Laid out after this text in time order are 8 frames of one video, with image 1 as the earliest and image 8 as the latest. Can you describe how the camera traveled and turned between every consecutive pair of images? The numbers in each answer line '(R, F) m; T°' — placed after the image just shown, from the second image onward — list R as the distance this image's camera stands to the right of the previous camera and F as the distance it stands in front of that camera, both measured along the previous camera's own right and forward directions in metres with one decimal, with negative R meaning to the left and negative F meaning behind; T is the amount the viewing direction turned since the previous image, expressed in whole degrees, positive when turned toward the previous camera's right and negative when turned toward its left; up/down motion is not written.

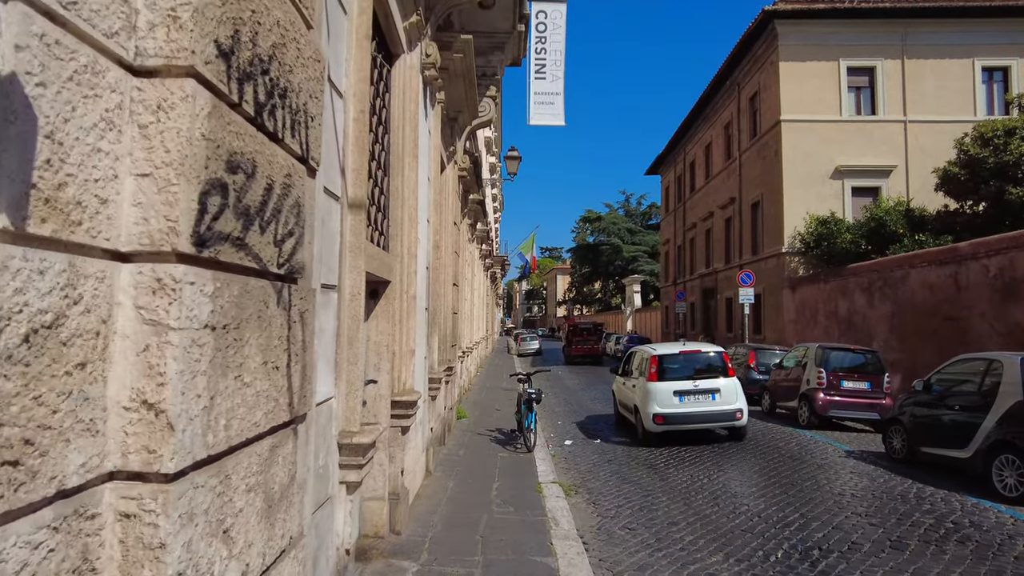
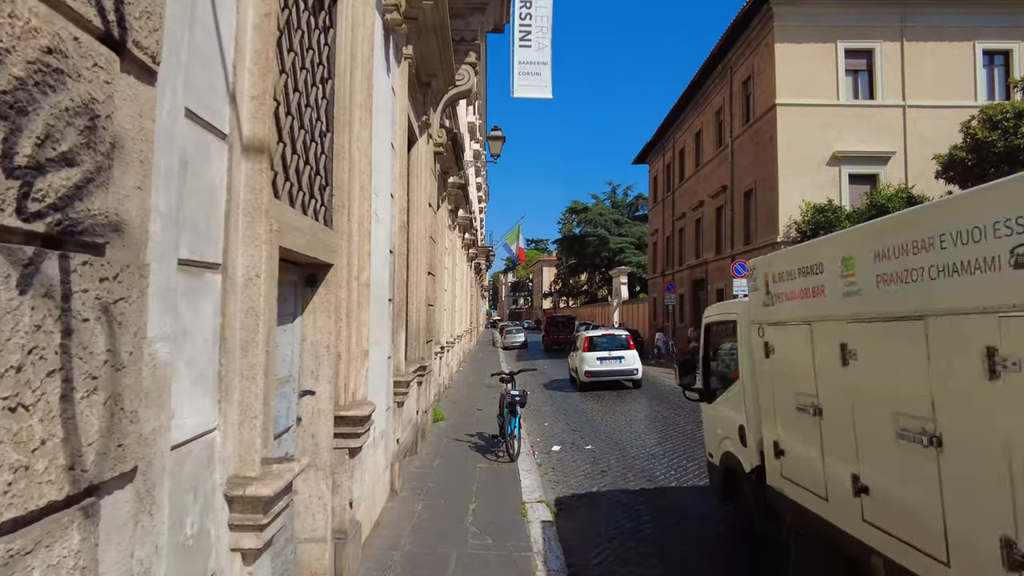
(+0.1, +1.1) m; +1°
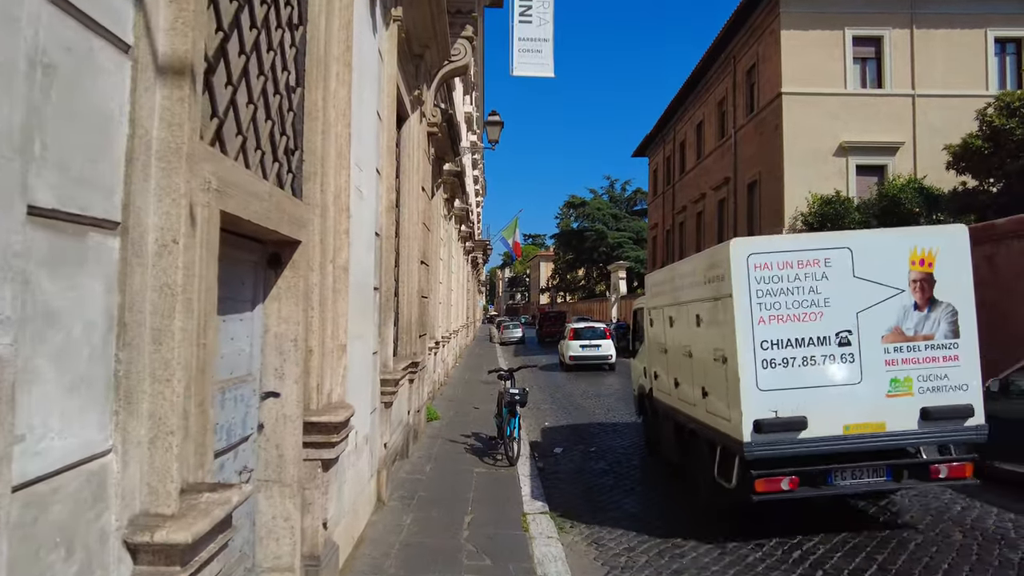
(0.0, +0.7) m; 0°
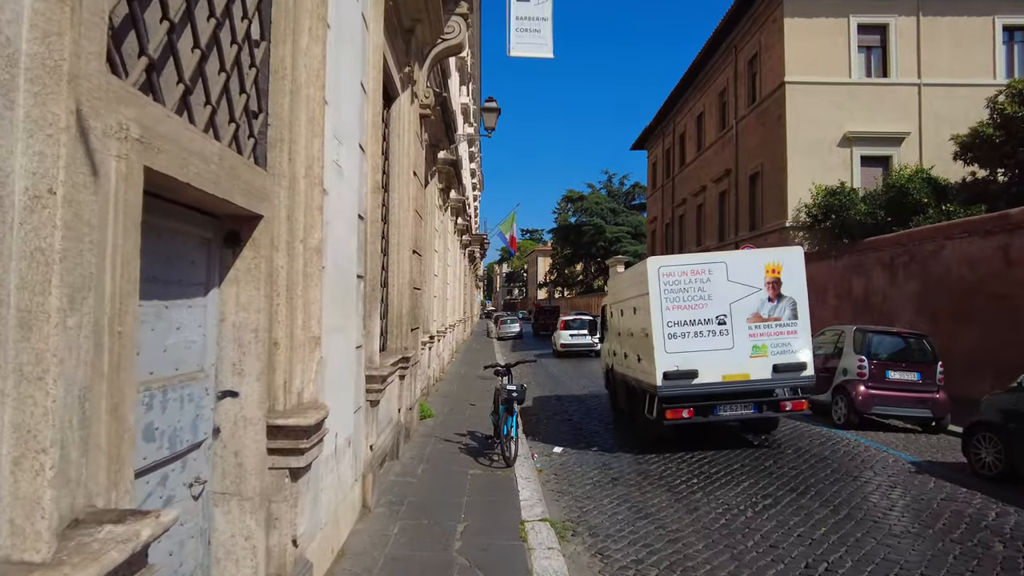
(0.0, +0.5) m; 0°
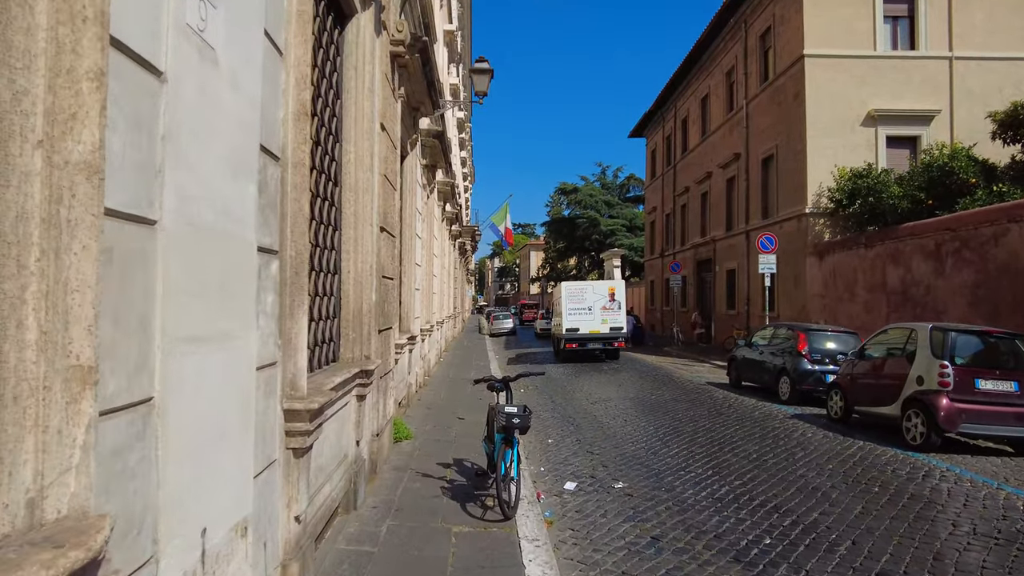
(-0.1, +1.9) m; +1°
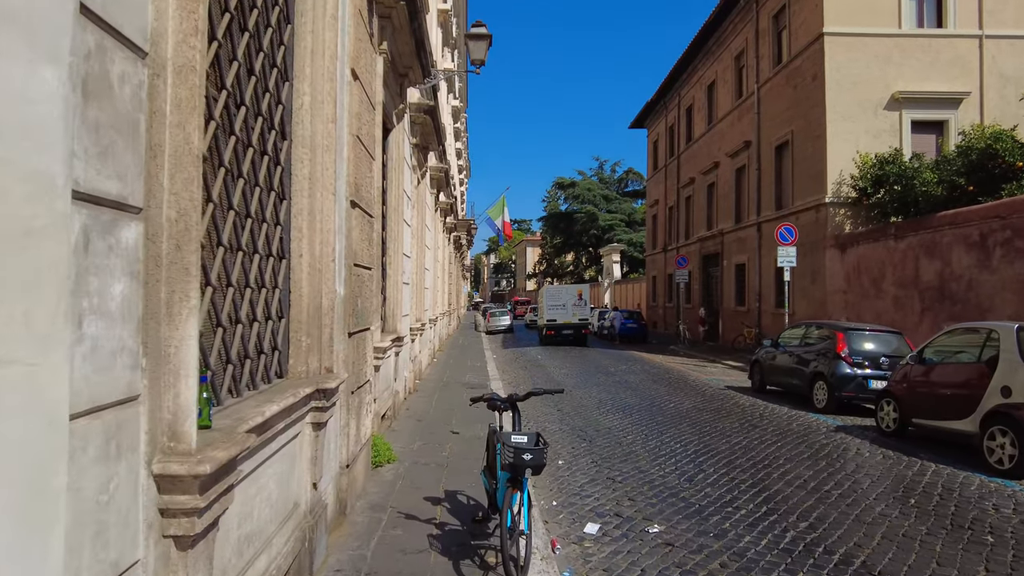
(-0.1, +1.4) m; 0°
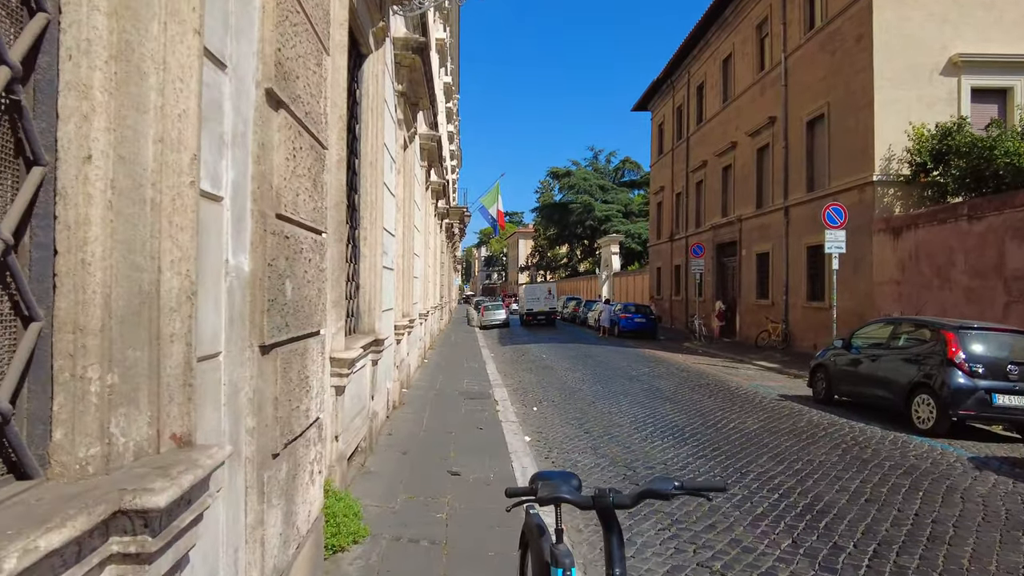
(-0.3, +2.4) m; +1°
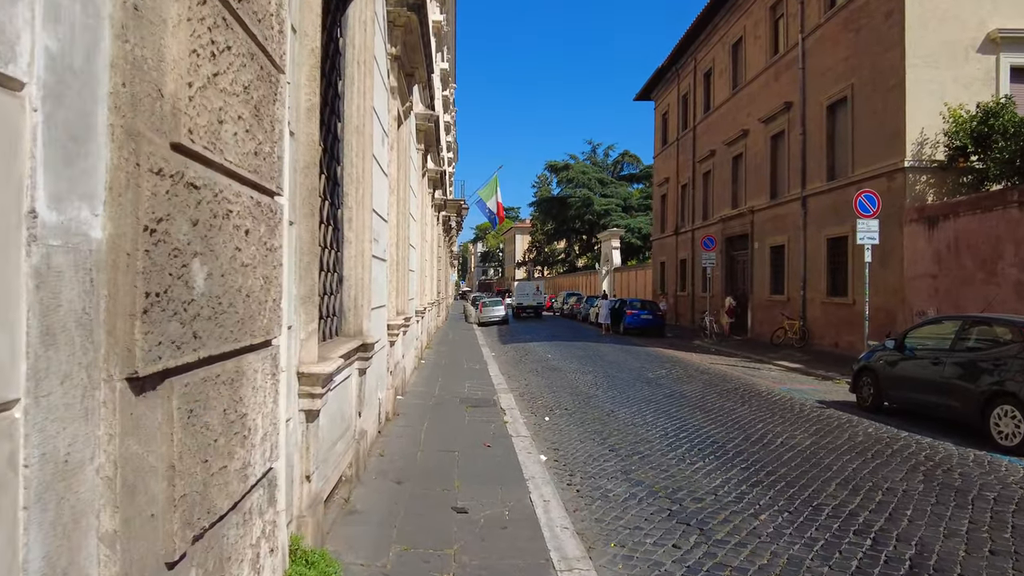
(-0.2, +1.2) m; 0°
